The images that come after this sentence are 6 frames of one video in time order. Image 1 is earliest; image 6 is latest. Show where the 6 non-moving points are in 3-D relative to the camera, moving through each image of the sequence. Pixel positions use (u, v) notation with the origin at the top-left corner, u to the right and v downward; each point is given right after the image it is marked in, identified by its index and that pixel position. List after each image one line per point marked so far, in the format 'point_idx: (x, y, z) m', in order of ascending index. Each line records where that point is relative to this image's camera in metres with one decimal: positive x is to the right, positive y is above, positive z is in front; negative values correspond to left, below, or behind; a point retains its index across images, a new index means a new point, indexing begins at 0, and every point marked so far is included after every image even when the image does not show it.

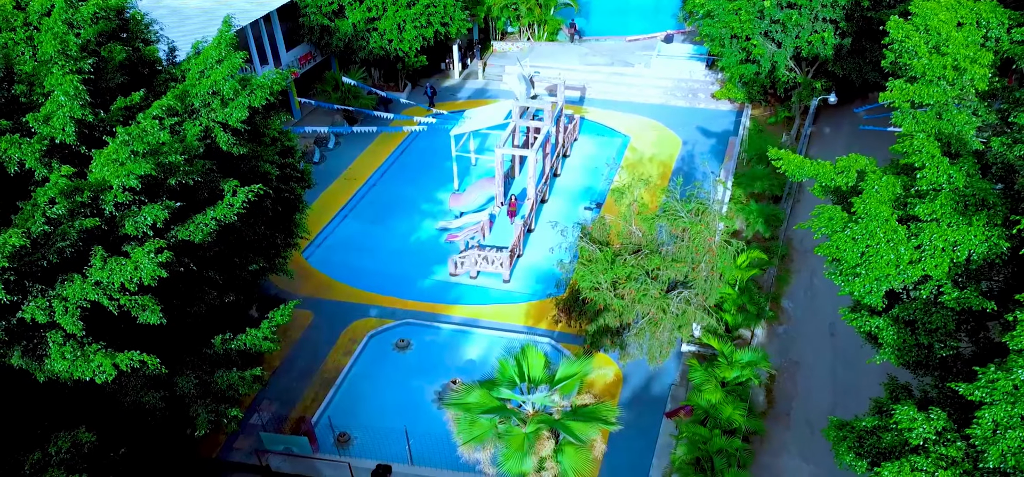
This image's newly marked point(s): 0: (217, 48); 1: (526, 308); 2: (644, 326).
0: (-4.5, +2.9, +12.0) m
1: (+0.3, -1.6, +18.4) m
2: (+2.5, -1.7, +15.0) m
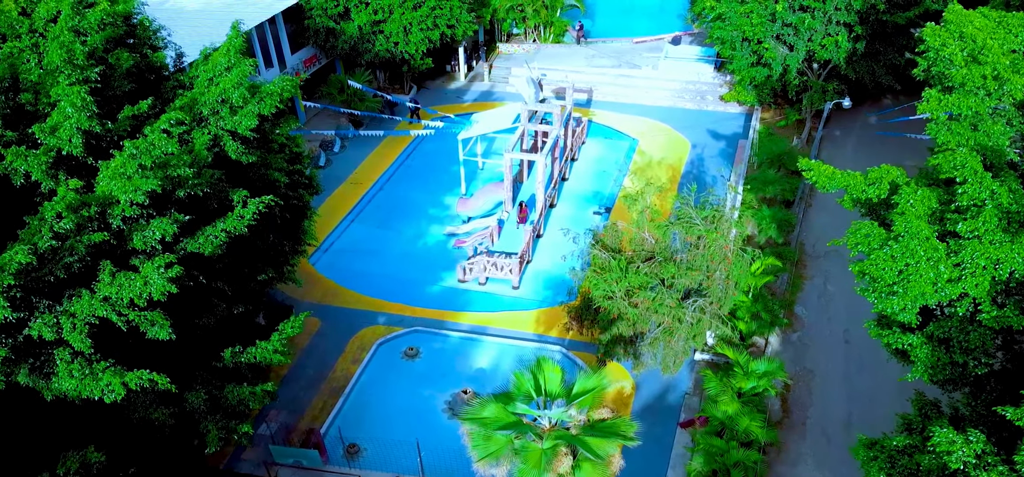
0: (-4.3, +2.7, +11.7) m
1: (+0.6, -1.8, +18.2) m
2: (+2.8, -1.8, +14.7) m
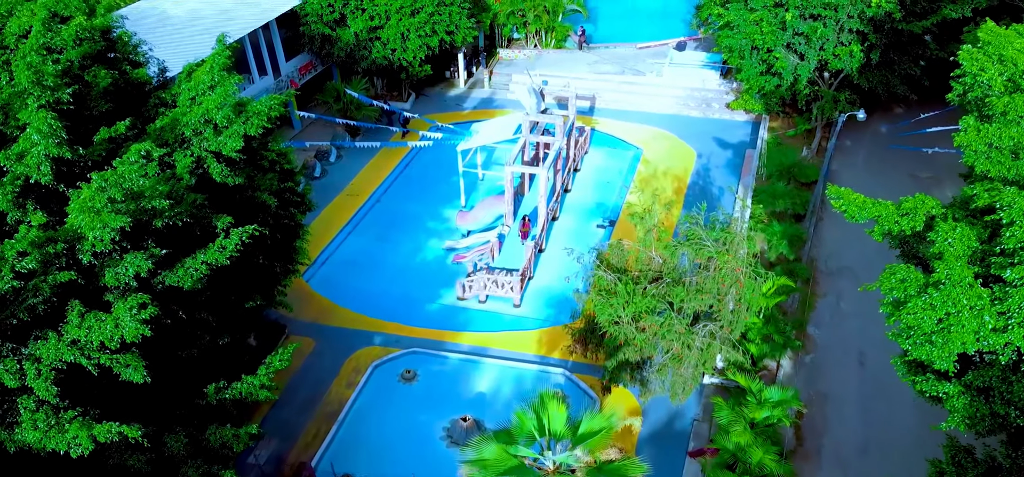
0: (-4.3, +2.3, +11.1) m
1: (+0.6, -2.2, +17.5) m
2: (+2.8, -2.2, +14.0) m
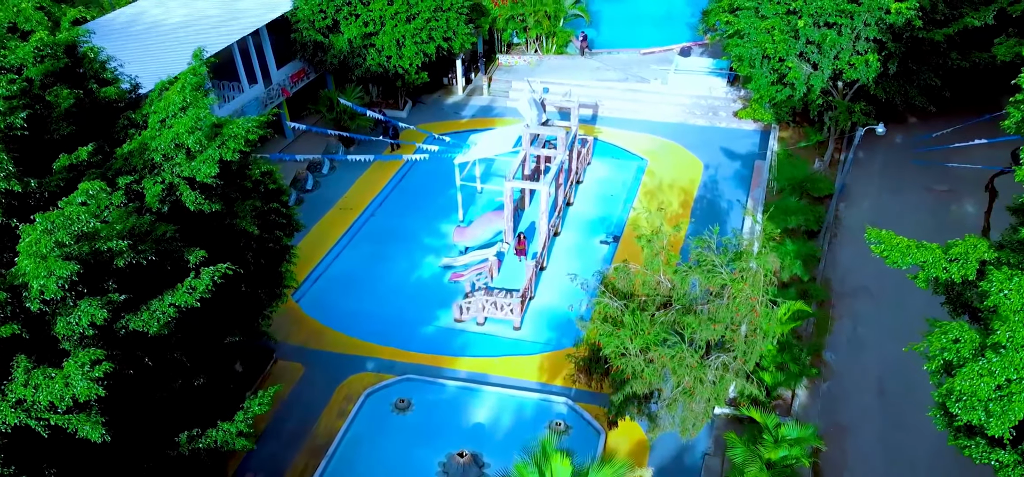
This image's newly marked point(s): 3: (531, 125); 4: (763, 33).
0: (-4.3, +1.9, +10.2) m
1: (+0.6, -2.6, +16.6) m
2: (+2.8, -2.7, +13.2) m
3: (+0.5, +2.8, +18.9) m
4: (+5.9, +4.8, +18.2) m
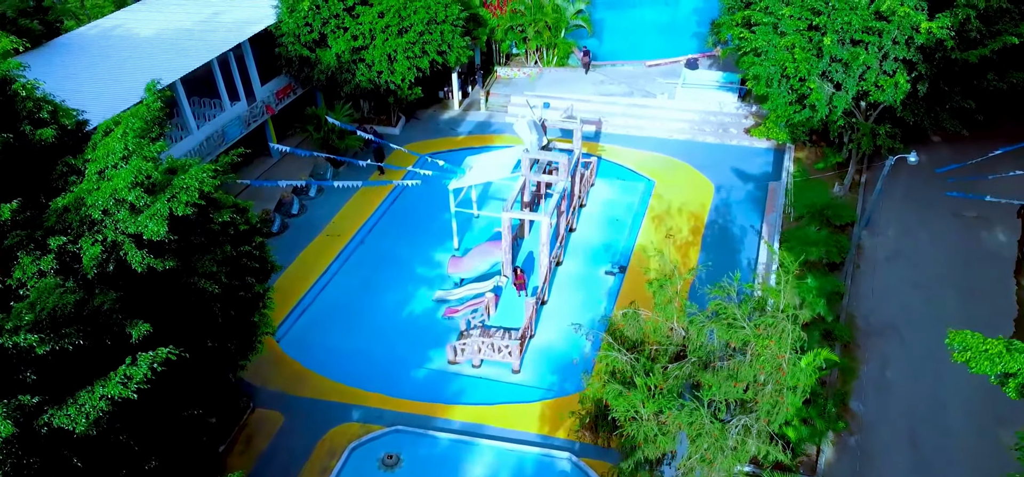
0: (-4.4, +1.2, +8.8) m
1: (+0.6, -3.4, +15.3) m
2: (+2.7, -3.4, +11.8) m
3: (+0.4, +2.0, +17.6) m
4: (+5.8, +4.1, +16.9) m
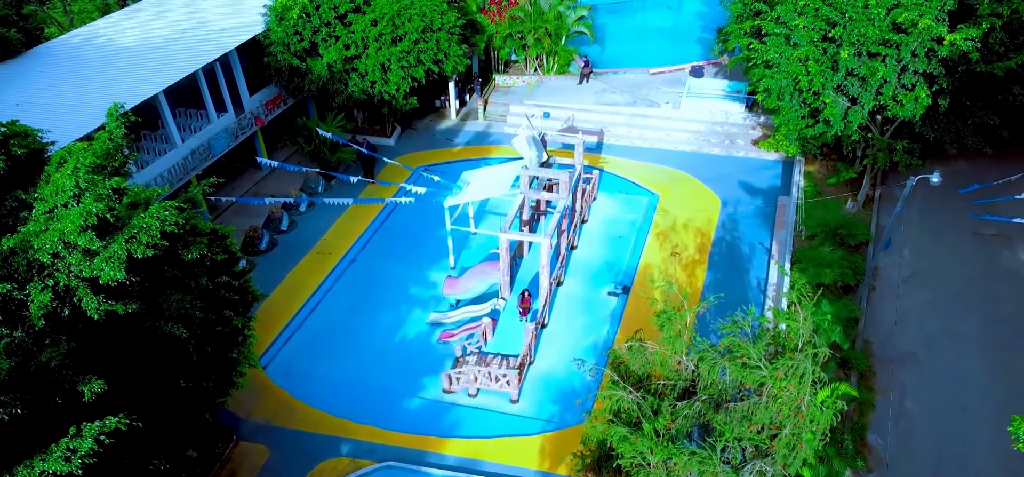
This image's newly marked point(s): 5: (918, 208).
0: (-4.4, +0.7, +8.0) m
1: (+0.5, -3.8, +14.4) m
2: (+2.7, -3.8, +10.9) m
3: (+0.4, +1.6, +16.7) m
4: (+5.8, +3.6, +16.0) m
5: (+10.1, +0.8, +19.4) m
